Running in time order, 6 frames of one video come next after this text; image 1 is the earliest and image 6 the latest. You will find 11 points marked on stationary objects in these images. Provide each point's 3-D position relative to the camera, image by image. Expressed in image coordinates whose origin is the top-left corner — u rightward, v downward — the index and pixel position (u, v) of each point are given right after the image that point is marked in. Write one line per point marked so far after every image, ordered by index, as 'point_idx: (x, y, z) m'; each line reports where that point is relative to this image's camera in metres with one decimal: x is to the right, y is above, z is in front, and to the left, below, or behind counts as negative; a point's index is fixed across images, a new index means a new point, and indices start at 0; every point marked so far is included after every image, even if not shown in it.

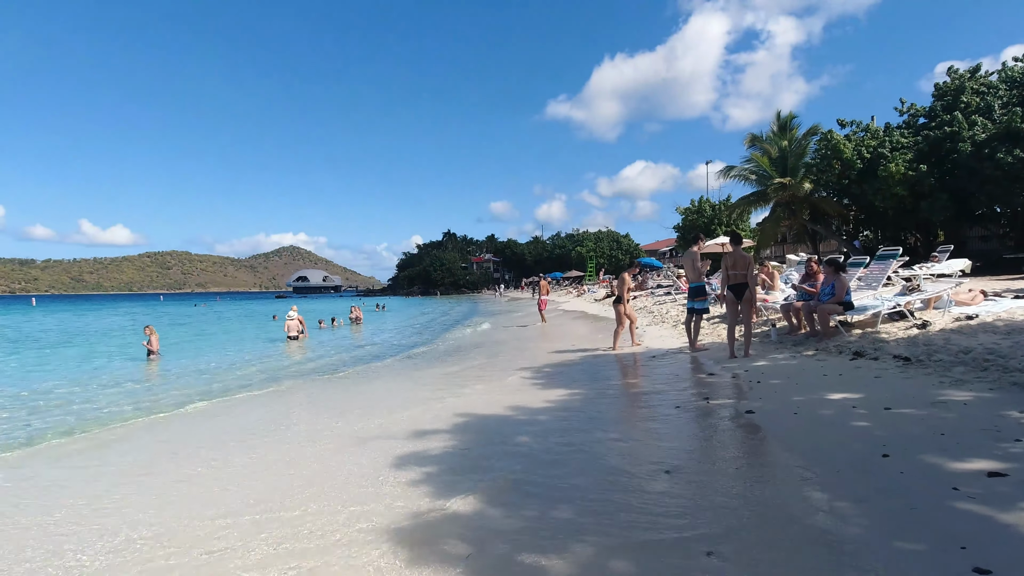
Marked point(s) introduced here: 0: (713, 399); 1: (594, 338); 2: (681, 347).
0: (+2.1, -1.2, +5.8) m
1: (+1.9, -1.2, +12.5) m
2: (+2.8, -1.0, +9.1) m
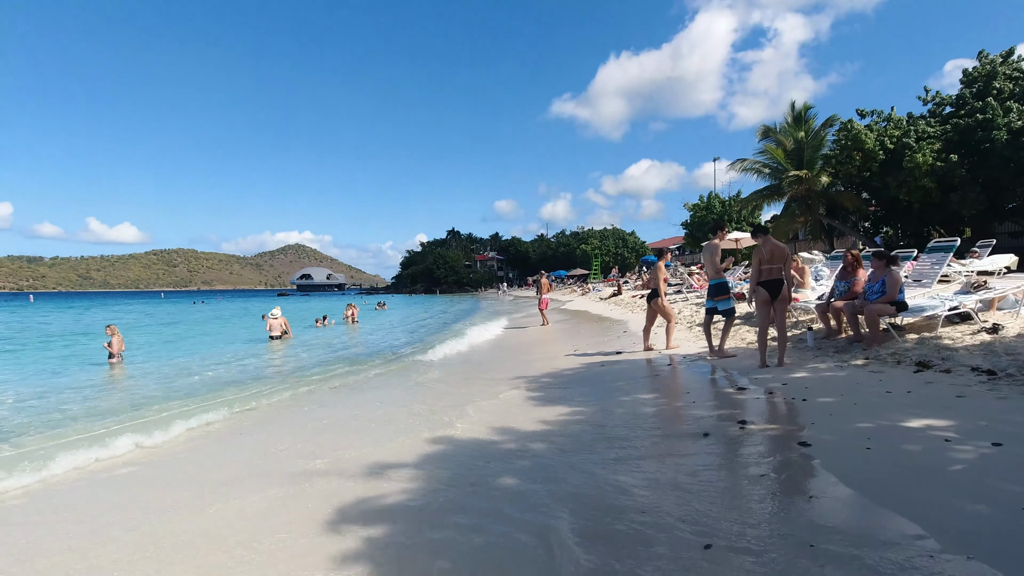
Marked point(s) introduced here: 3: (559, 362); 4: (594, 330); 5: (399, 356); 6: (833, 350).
0: (+2.0, -1.2, +4.7) m
1: (+1.9, -1.1, +11.3) m
2: (+2.8, -1.0, +8.0) m
3: (+0.8, -1.3, +9.1) m
4: (+2.1, -1.1, +13.6) m
5: (-2.5, -1.5, +12.2) m
6: (+4.0, -0.8, +6.7) m
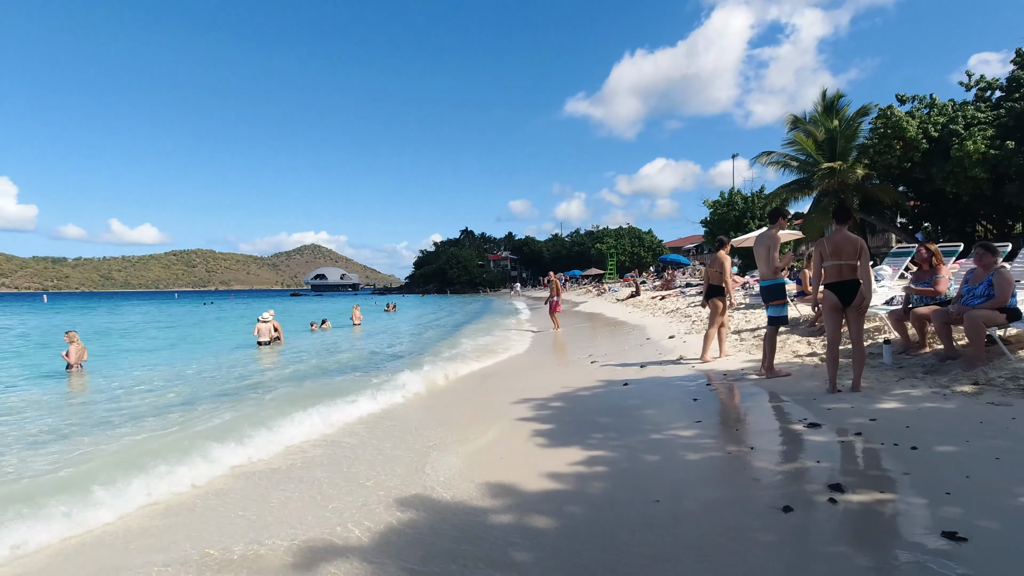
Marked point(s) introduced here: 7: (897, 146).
0: (+2.0, -1.2, +3.3) m
1: (+2.0, -1.1, +10.0) m
2: (+2.8, -1.0, +6.6) m
3: (+0.9, -1.3, +7.7) m
4: (+2.3, -1.1, +12.3) m
5: (-2.3, -1.6, +11.0) m
6: (+4.0, -0.8, +5.3) m
7: (+13.8, +5.1, +19.5) m
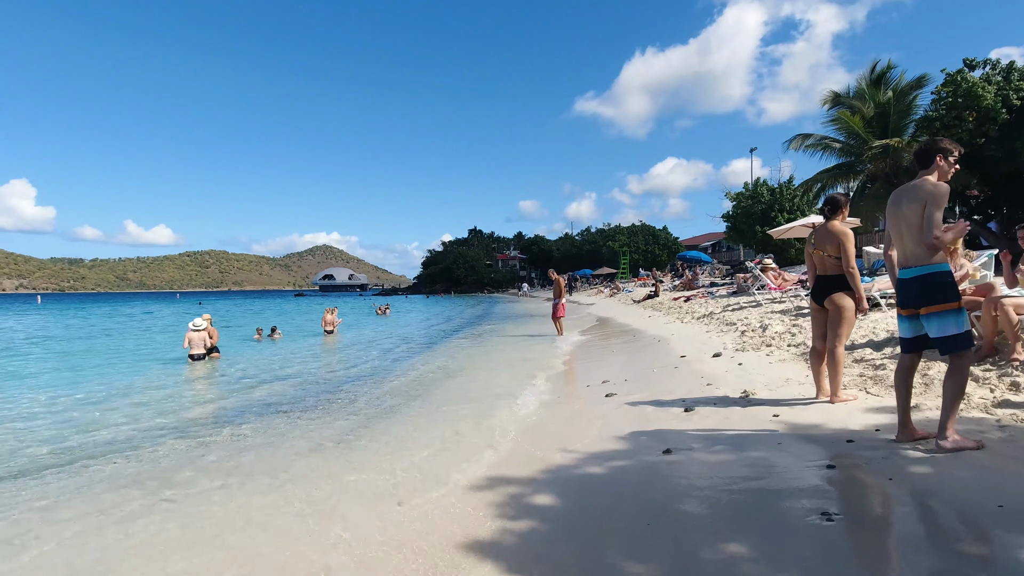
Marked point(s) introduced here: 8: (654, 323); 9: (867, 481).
0: (+1.6, -1.2, +0.4) m
1: (+1.8, -1.1, +7.1) m
2: (+2.5, -1.0, +3.7) m
3: (+0.6, -1.3, +4.9) m
4: (+2.1, -1.1, +9.3) m
5: (-2.6, -1.6, +8.2) m
6: (+3.6, -0.8, +2.3) m
7: (+13.7, +5.1, +16.3) m
8: (+3.7, -0.9, +14.1) m
9: (+2.1, -1.1, +3.2) m
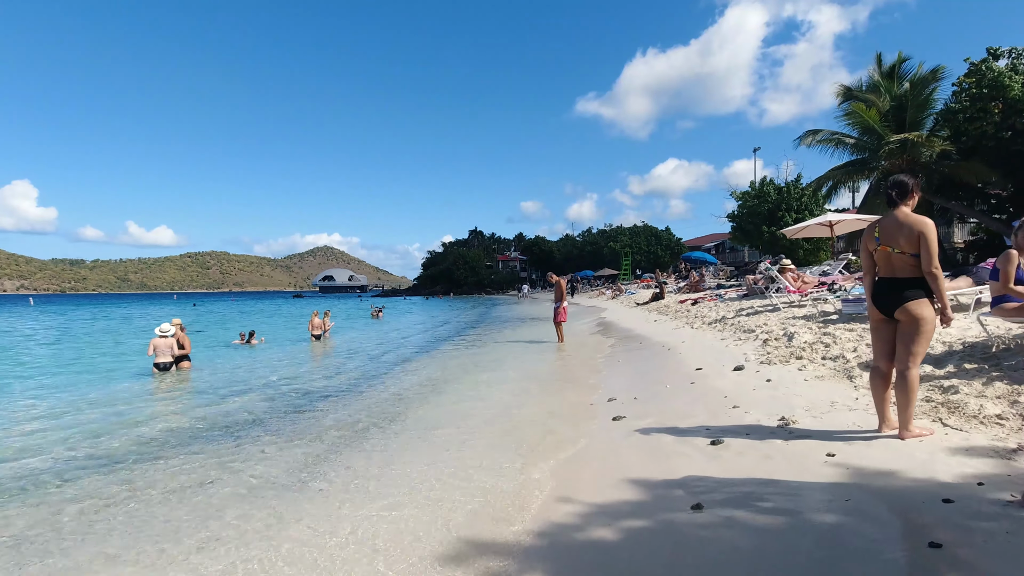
0: (+1.5, -1.2, -0.5) m
1: (+1.7, -1.2, +6.1) m
2: (+2.4, -1.0, +2.7) m
3: (+0.5, -1.3, +3.9) m
4: (+2.0, -1.1, +8.4) m
5: (-2.7, -1.6, +7.2) m
6: (+3.5, -0.8, +1.4) m
7: (+13.7, +5.0, +15.4) m
8: (+3.6, -0.9, +13.2) m
9: (+2.0, -1.1, +2.3) m
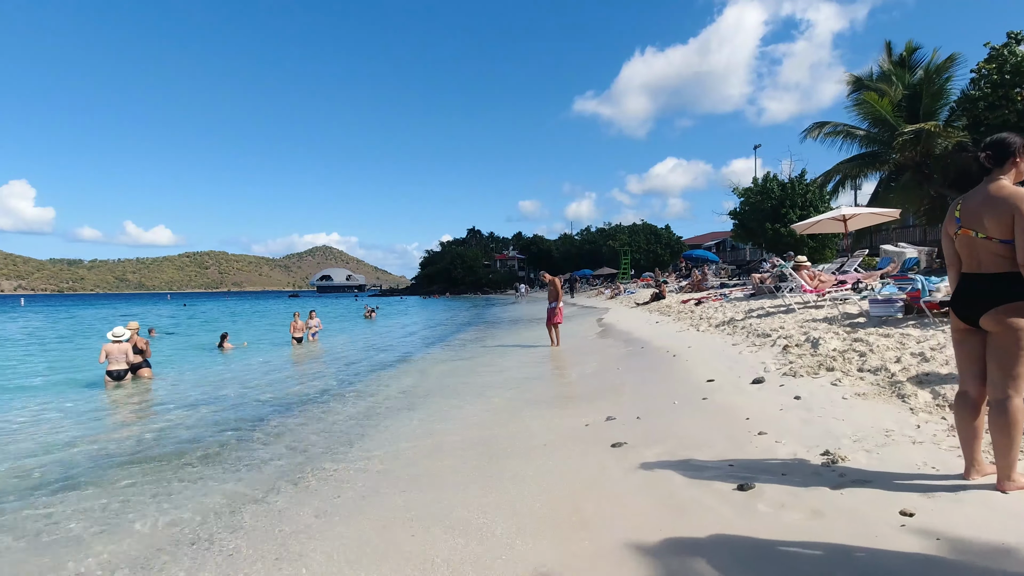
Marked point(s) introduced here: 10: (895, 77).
0: (+1.4, -1.2, -1.5) m
1: (+1.5, -1.2, +5.2) m
2: (+2.2, -1.0, +1.8) m
3: (+0.3, -1.3, +3.0) m
4: (+1.8, -1.1, +7.5) m
5: (-2.8, -1.6, +6.3) m
6: (+3.4, -0.8, +0.5) m
7: (+13.4, +5.1, +14.5) m
8: (+3.4, -0.9, +12.2) m
9: (+1.8, -1.1, +1.4) m
10: (+13.2, +7.2, +18.7) m
